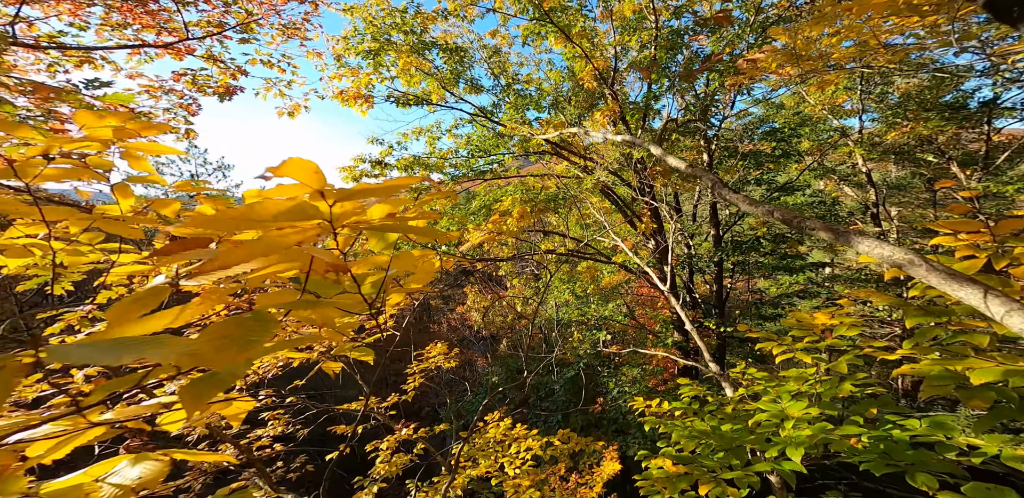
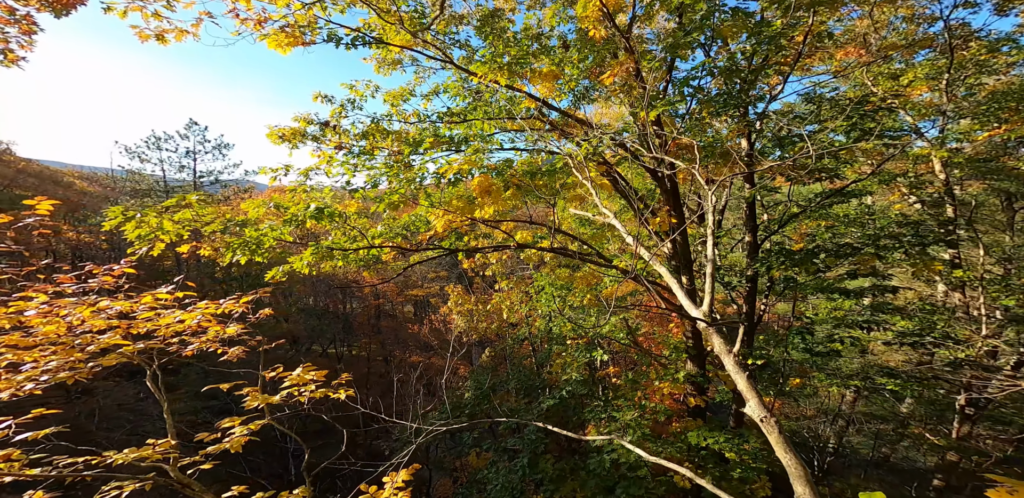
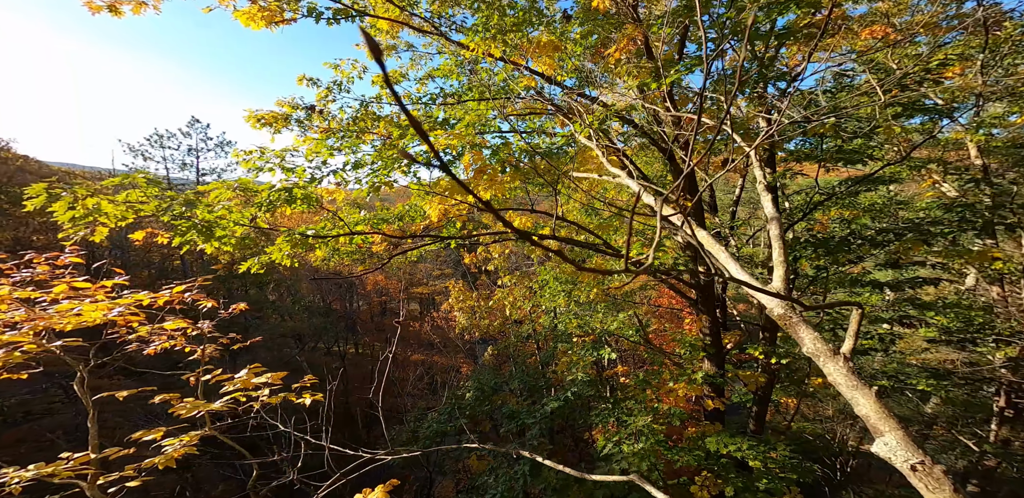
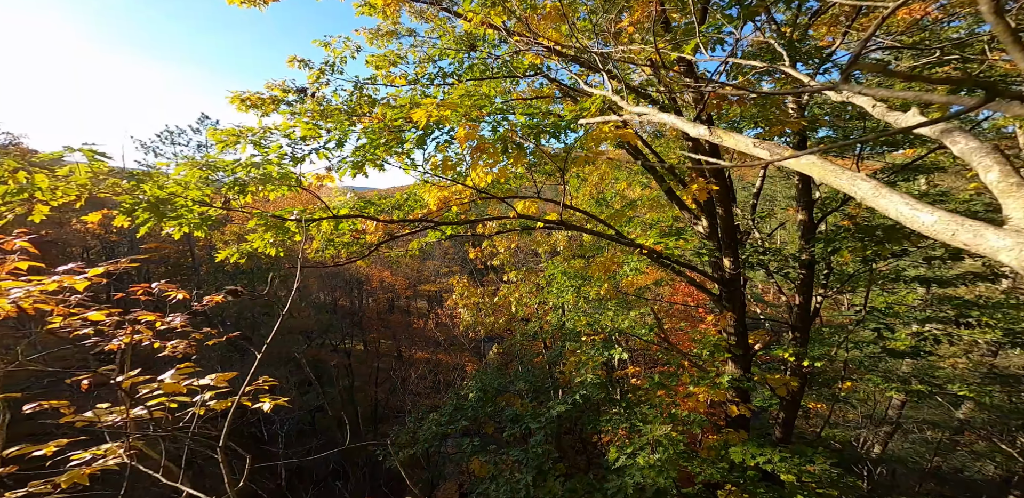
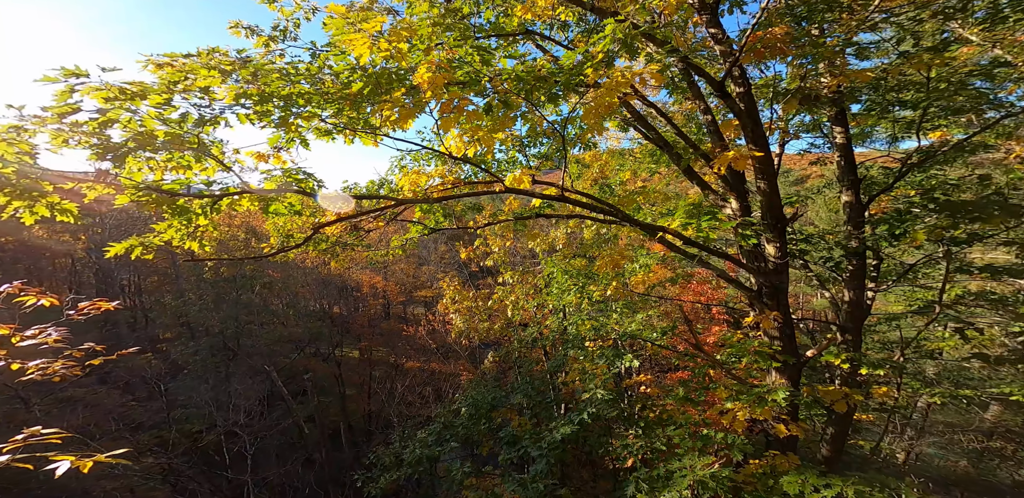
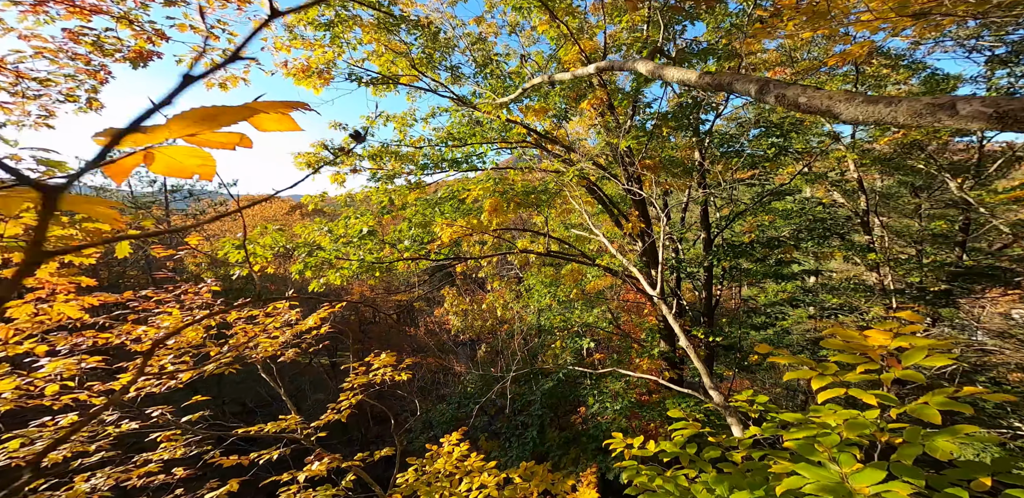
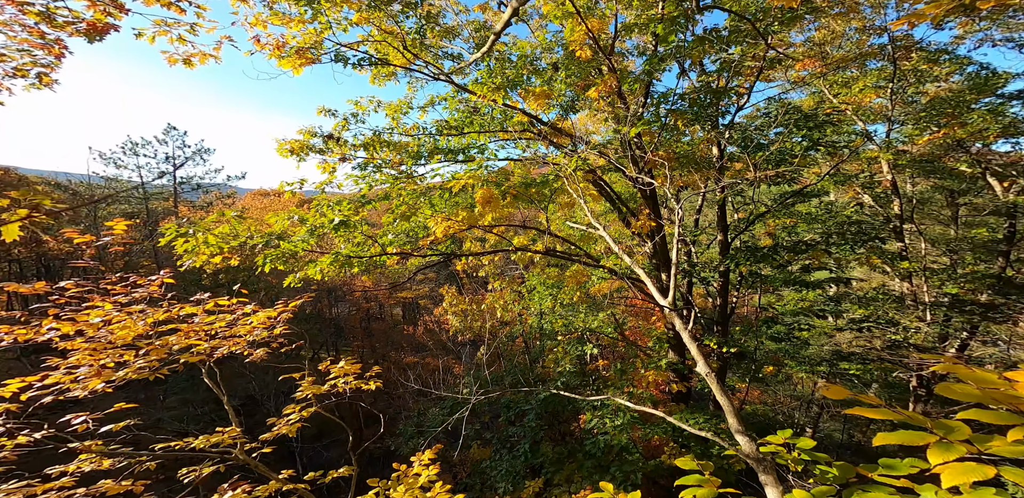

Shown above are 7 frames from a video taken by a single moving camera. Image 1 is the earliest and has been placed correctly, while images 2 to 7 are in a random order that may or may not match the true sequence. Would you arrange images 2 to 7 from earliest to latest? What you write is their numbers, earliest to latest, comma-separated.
6, 7, 2, 3, 4, 5
